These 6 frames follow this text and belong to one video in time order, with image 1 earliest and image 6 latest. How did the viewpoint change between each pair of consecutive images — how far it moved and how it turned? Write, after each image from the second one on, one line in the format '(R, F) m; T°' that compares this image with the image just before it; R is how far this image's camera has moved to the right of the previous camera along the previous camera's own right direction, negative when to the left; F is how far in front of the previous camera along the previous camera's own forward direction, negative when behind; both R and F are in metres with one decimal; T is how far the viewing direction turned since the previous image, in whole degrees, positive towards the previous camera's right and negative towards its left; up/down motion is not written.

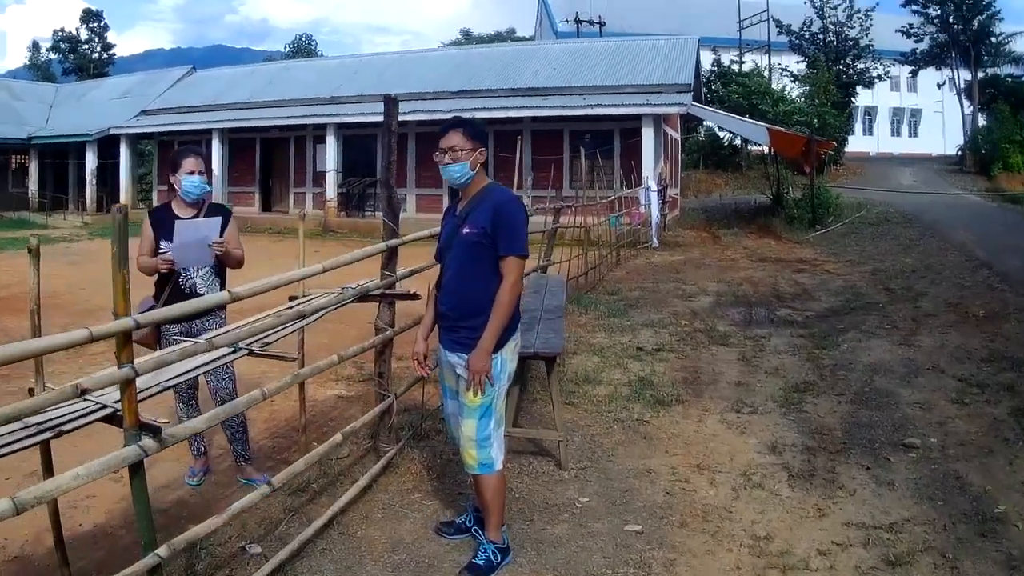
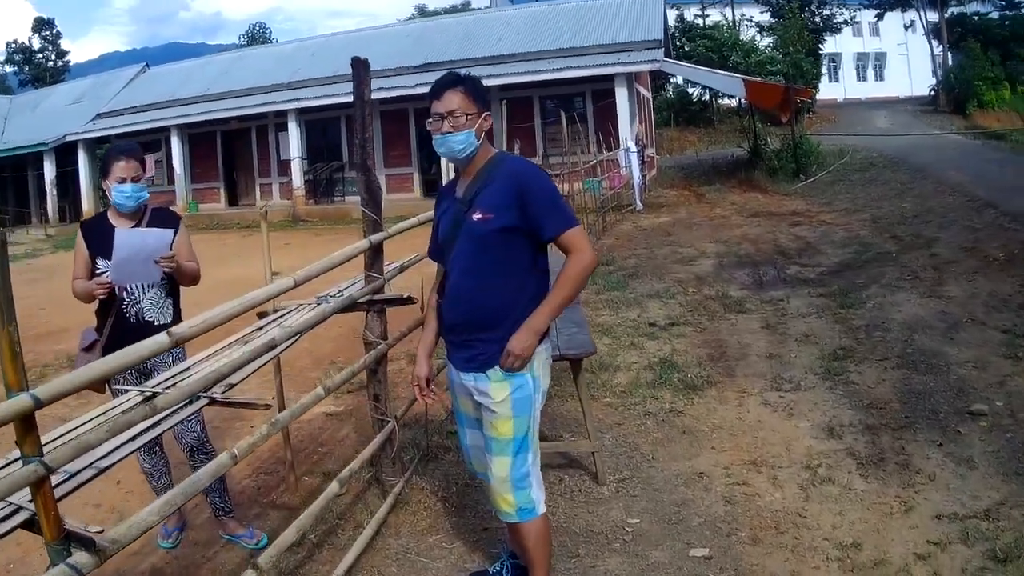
(-0.2, +0.7) m; +2°
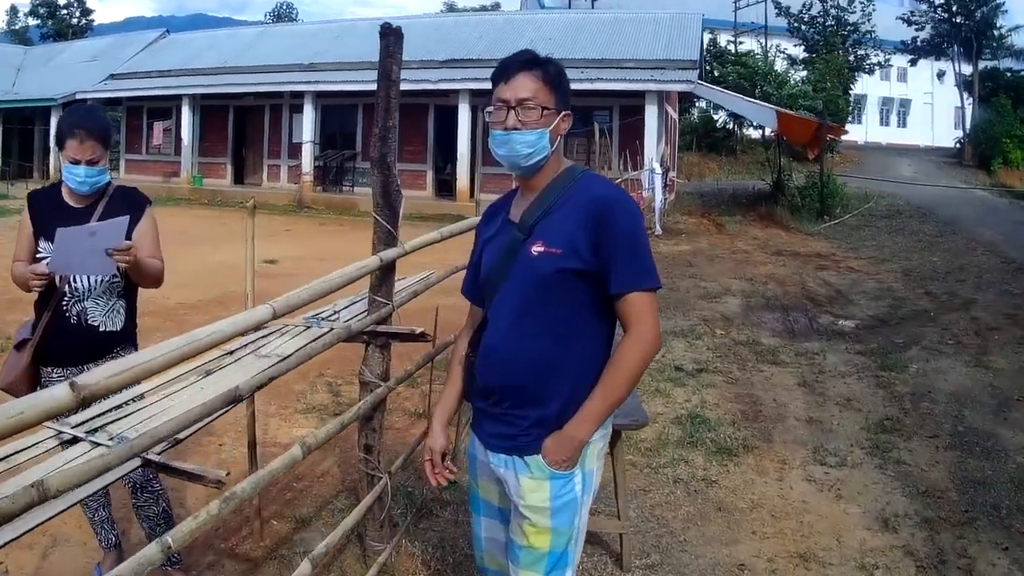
(-0.1, +0.5) m; 0°
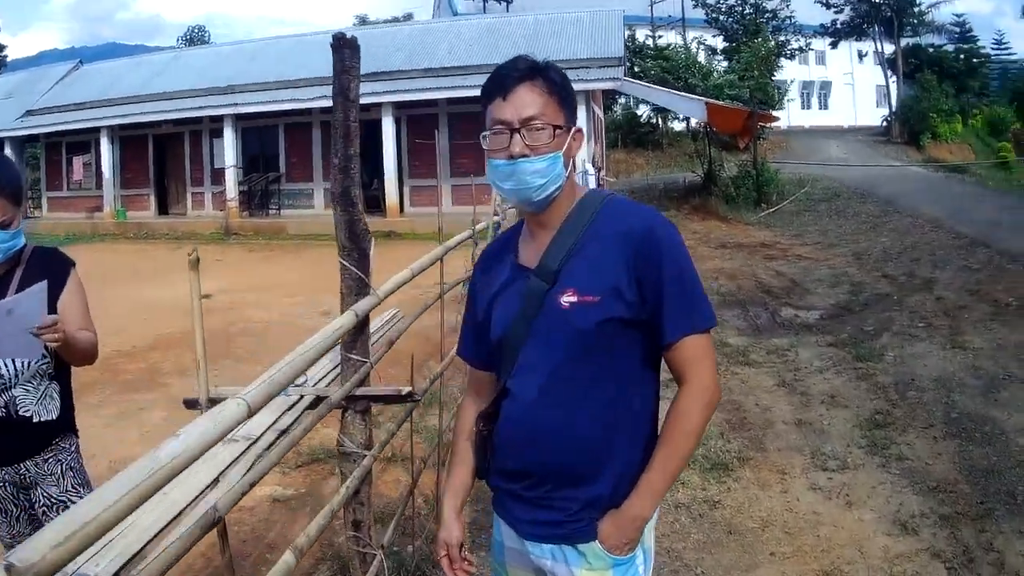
(-0.1, +0.3) m; +4°
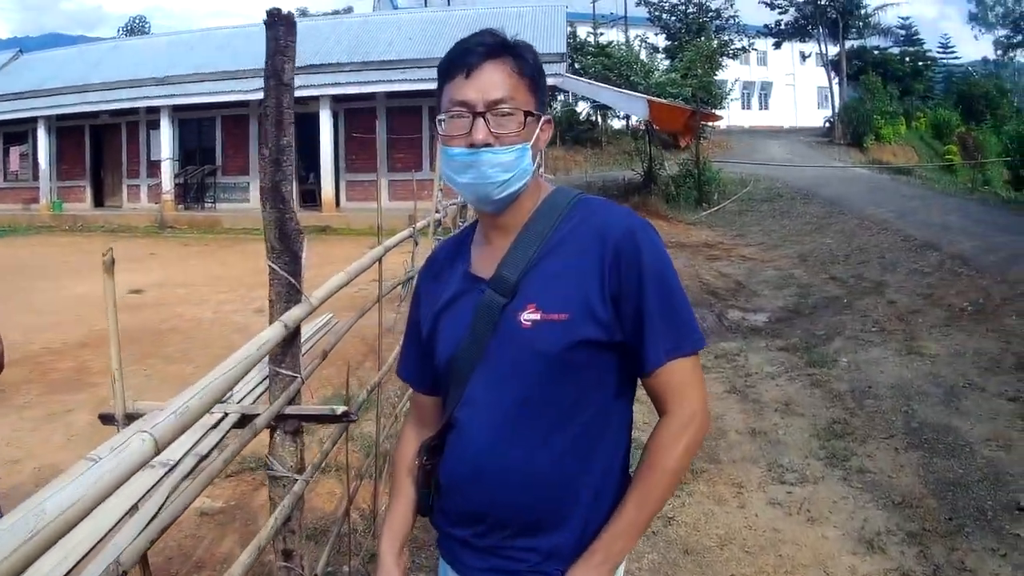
(0.0, +0.3) m; +4°
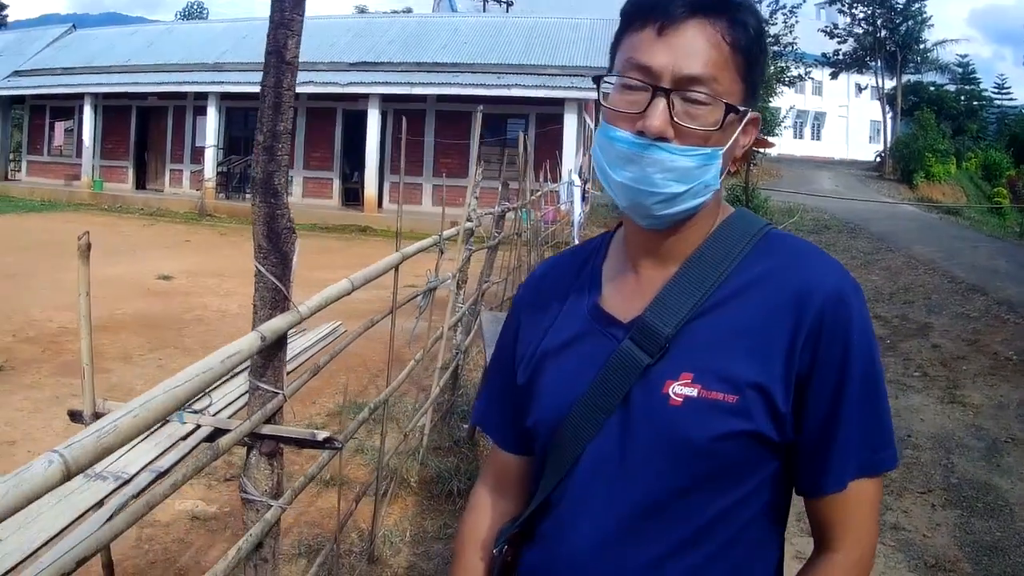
(0.0, +0.2) m; -2°
